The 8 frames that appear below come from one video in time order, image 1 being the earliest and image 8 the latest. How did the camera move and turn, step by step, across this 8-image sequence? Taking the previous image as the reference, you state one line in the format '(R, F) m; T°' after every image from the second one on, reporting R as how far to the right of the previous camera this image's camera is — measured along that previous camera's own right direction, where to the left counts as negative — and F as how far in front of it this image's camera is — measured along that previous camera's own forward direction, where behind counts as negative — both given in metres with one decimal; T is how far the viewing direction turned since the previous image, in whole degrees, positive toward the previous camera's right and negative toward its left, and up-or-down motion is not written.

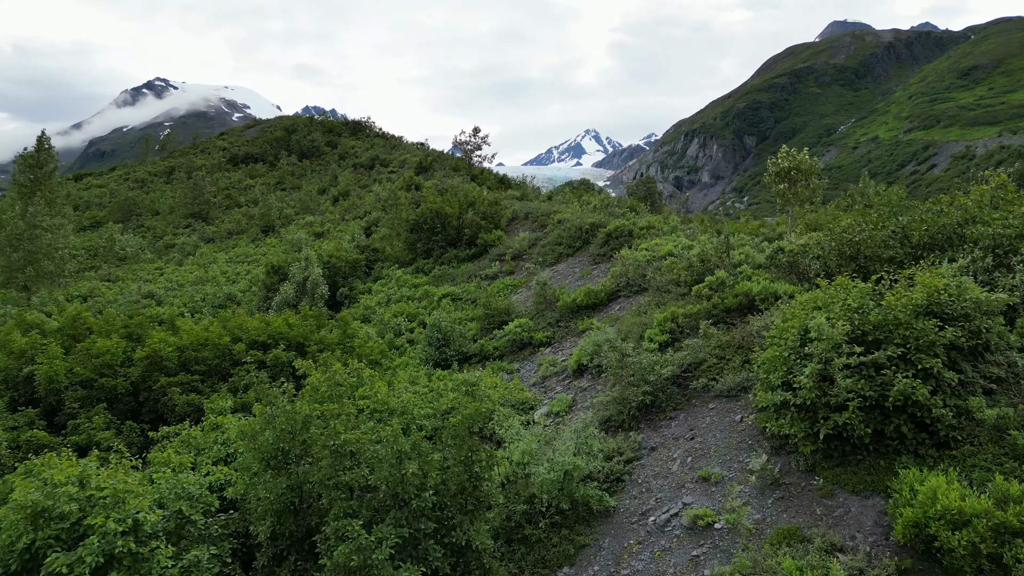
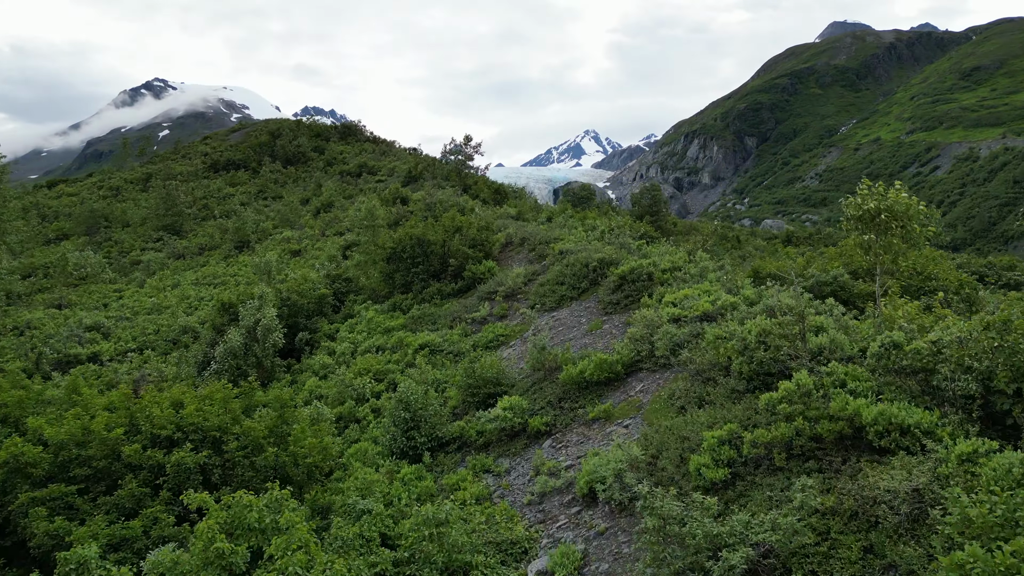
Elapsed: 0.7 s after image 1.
(+0.2, +2.7) m; 0°
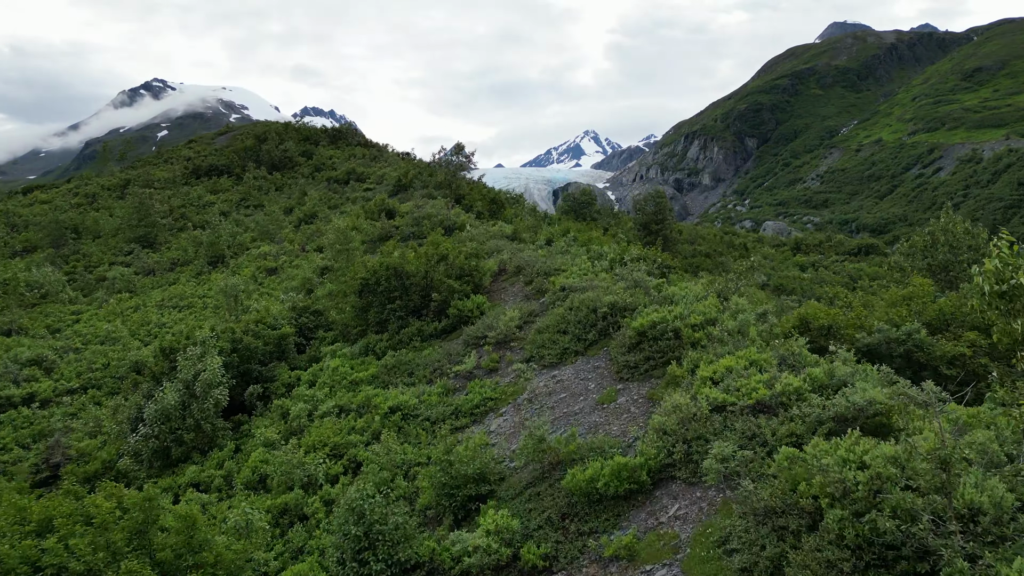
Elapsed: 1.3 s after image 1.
(+0.1, +2.3) m; 0°
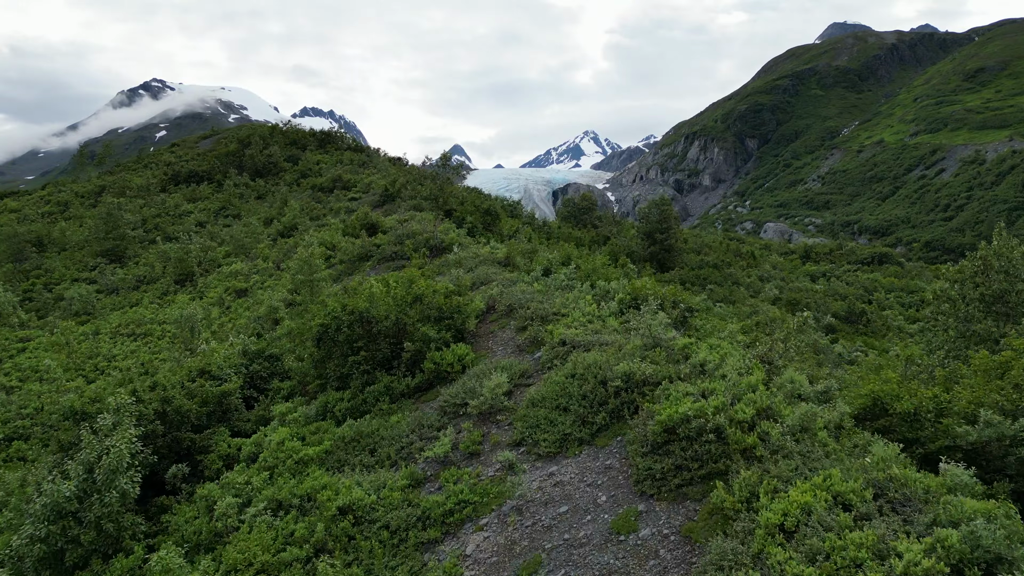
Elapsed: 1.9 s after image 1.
(+0.2, +2.3) m; 0°
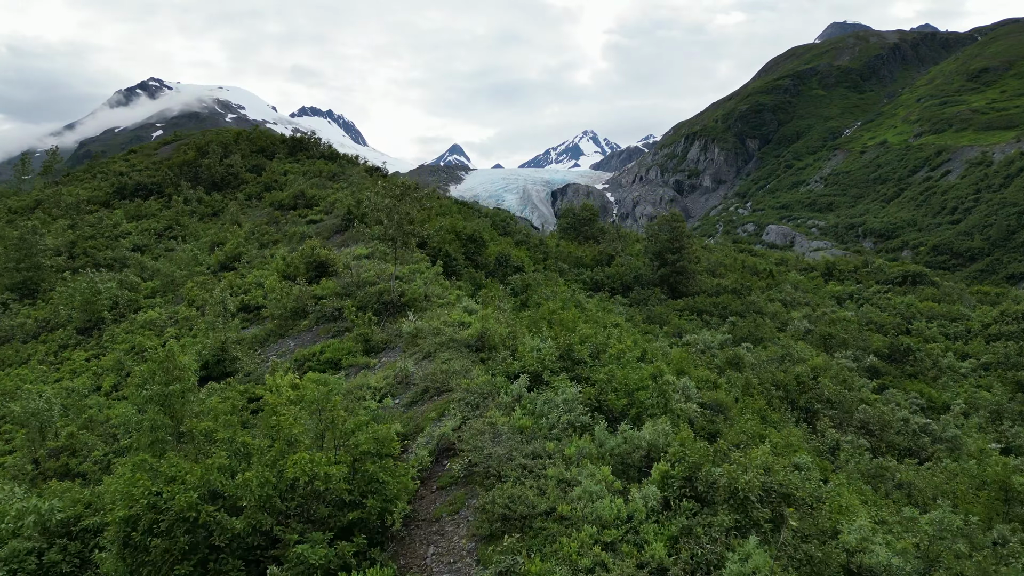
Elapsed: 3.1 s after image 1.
(+0.4, +4.9) m; 0°
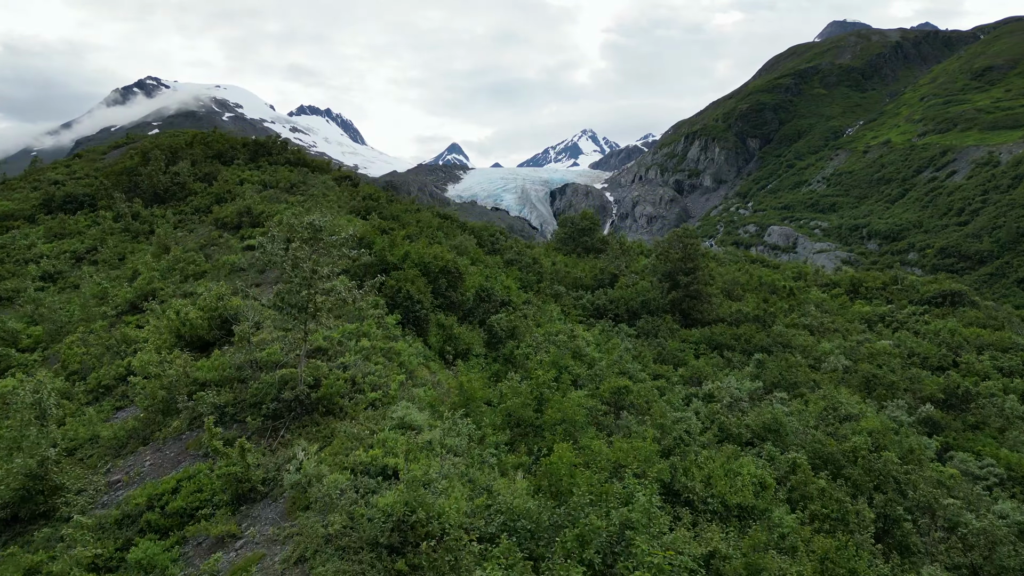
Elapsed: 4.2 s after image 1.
(+0.5, +4.8) m; 0°
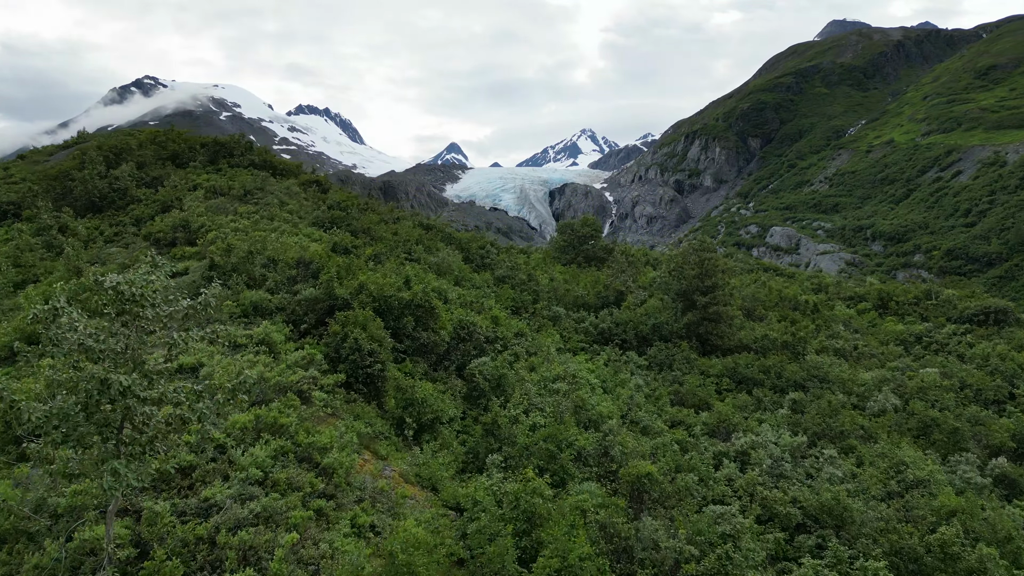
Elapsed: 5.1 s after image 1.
(+0.3, +4.2) m; 0°
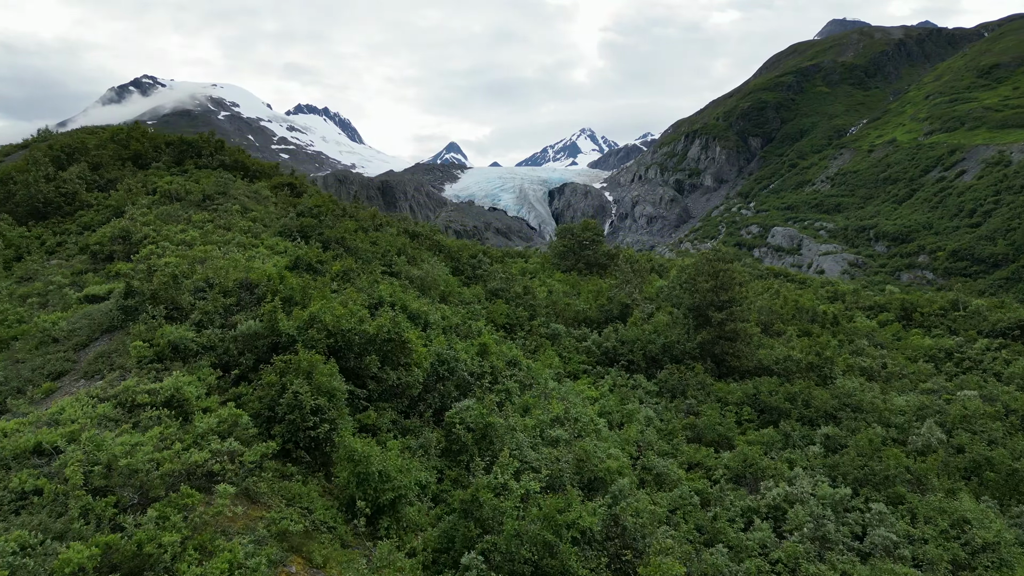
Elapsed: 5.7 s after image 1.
(+0.2, +2.9) m; 0°
